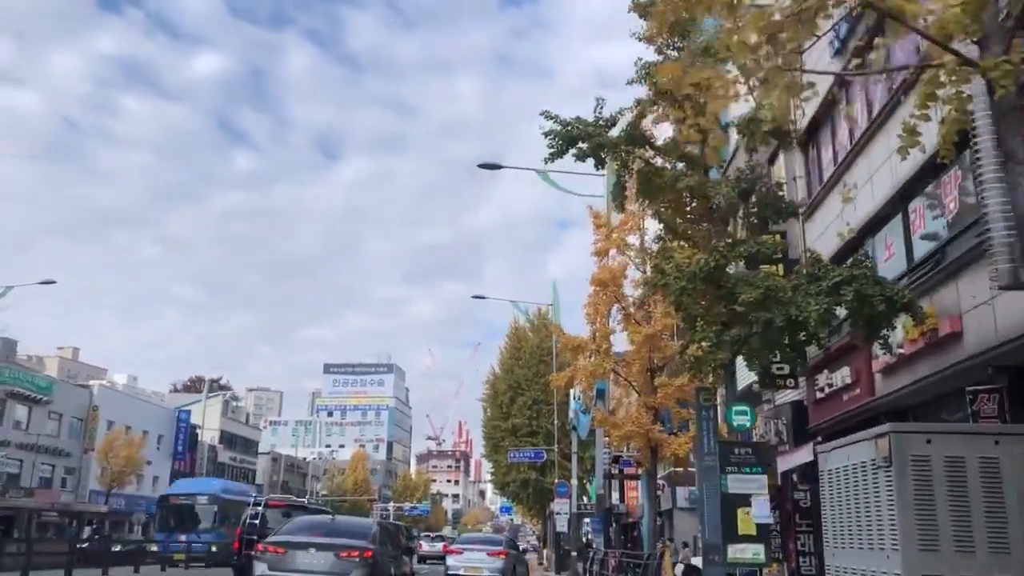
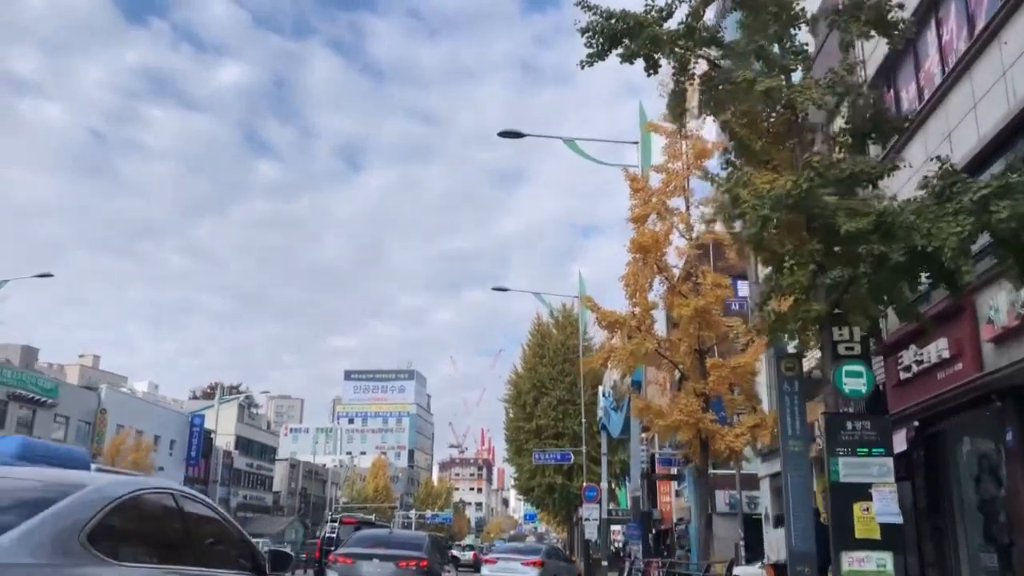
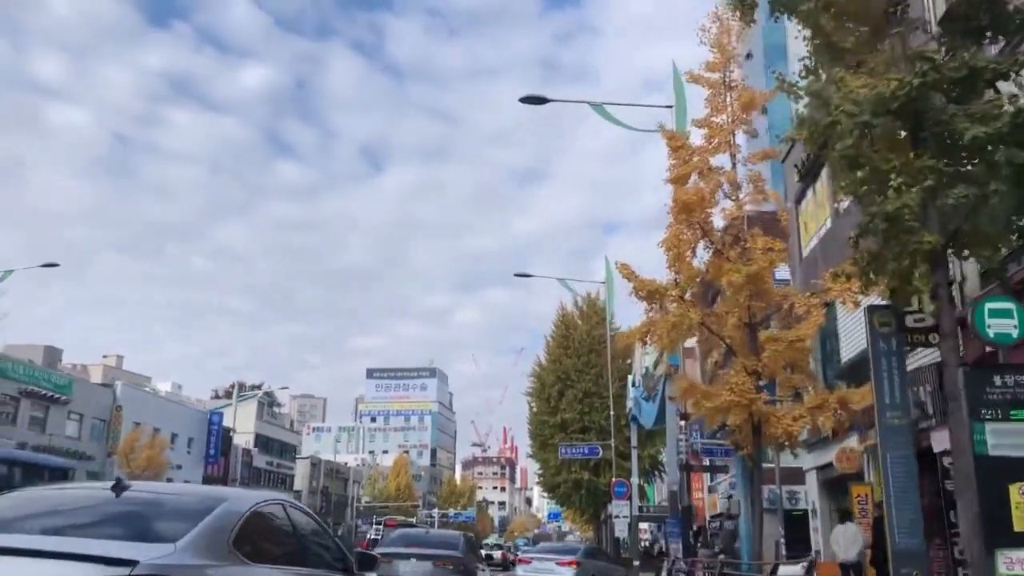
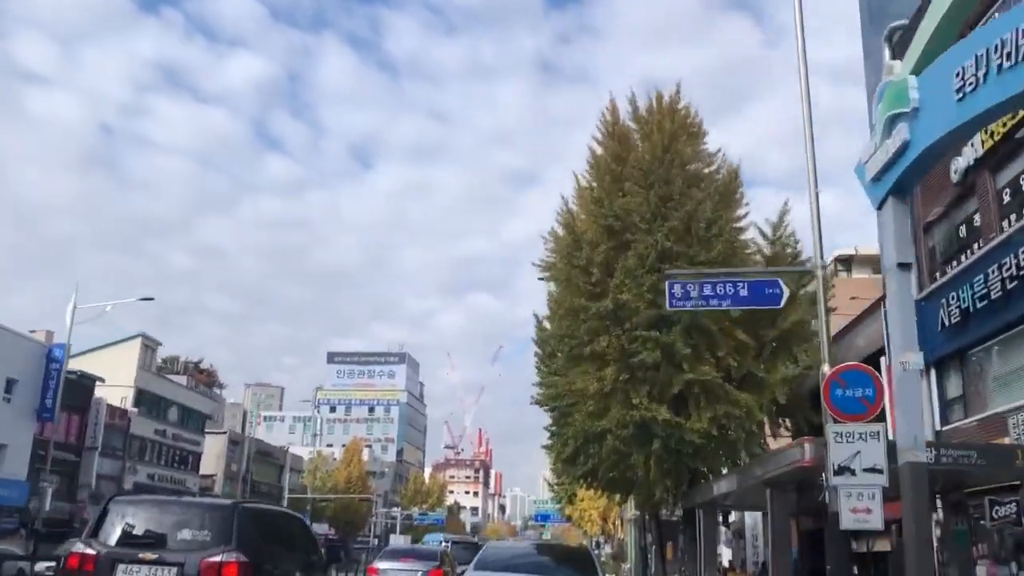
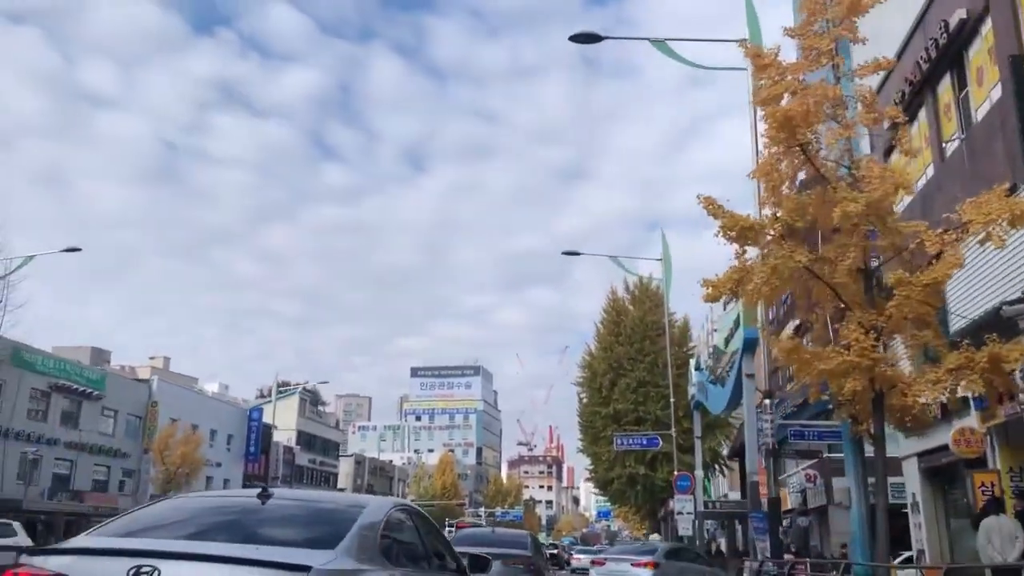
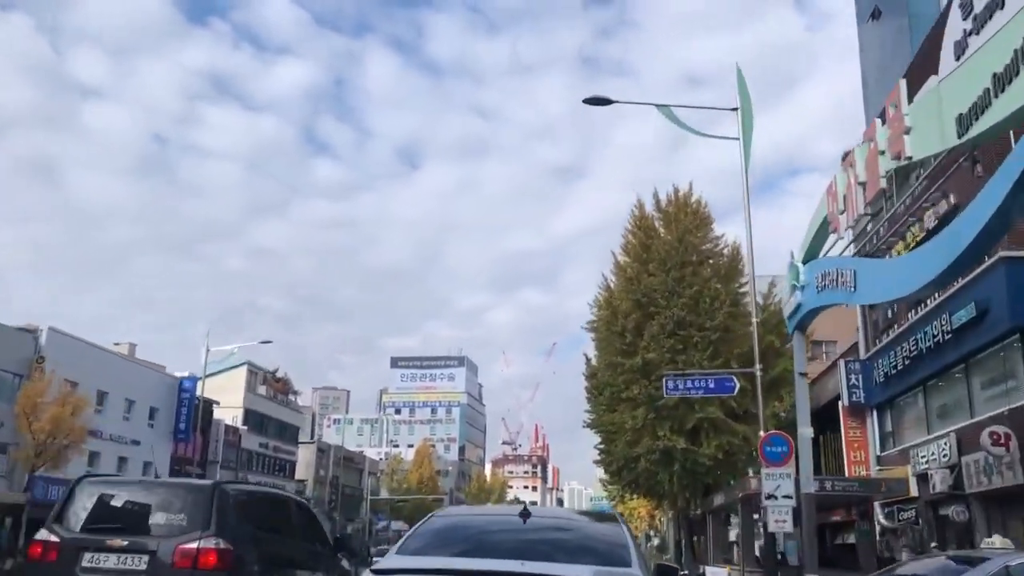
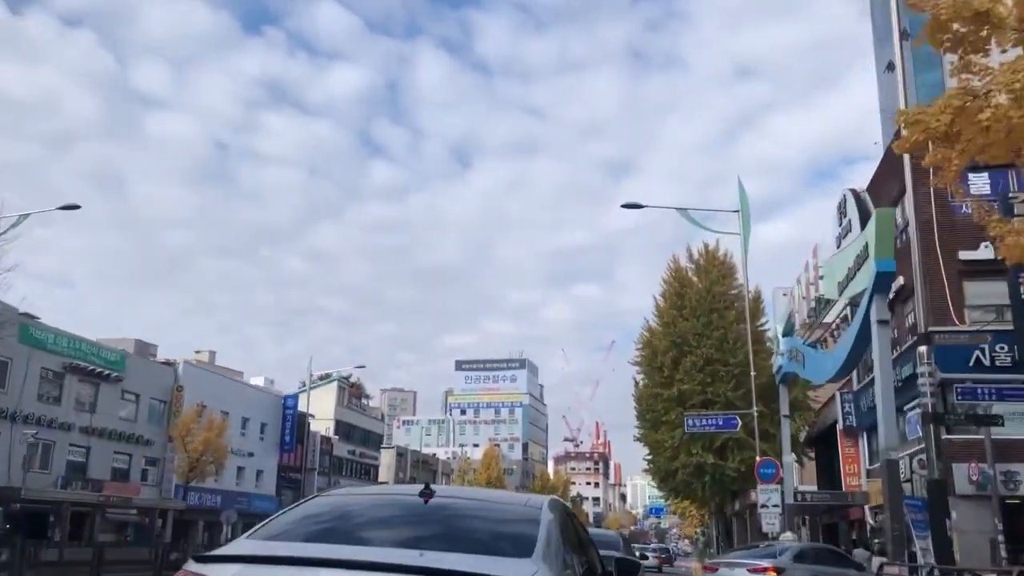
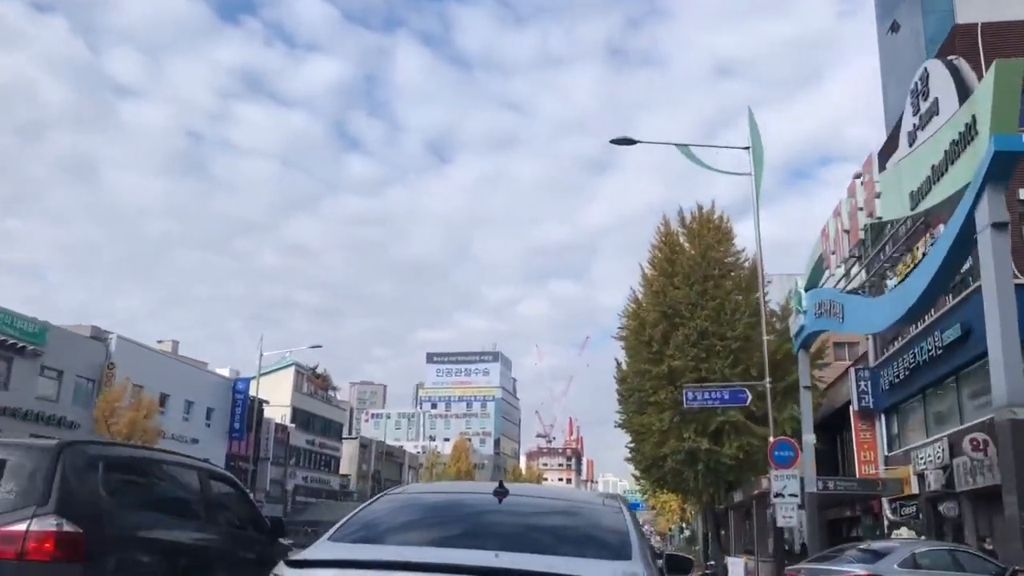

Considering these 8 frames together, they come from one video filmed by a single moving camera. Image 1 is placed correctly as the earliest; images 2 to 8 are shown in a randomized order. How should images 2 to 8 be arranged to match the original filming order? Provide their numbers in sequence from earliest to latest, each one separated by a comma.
2, 3, 5, 7, 8, 6, 4
